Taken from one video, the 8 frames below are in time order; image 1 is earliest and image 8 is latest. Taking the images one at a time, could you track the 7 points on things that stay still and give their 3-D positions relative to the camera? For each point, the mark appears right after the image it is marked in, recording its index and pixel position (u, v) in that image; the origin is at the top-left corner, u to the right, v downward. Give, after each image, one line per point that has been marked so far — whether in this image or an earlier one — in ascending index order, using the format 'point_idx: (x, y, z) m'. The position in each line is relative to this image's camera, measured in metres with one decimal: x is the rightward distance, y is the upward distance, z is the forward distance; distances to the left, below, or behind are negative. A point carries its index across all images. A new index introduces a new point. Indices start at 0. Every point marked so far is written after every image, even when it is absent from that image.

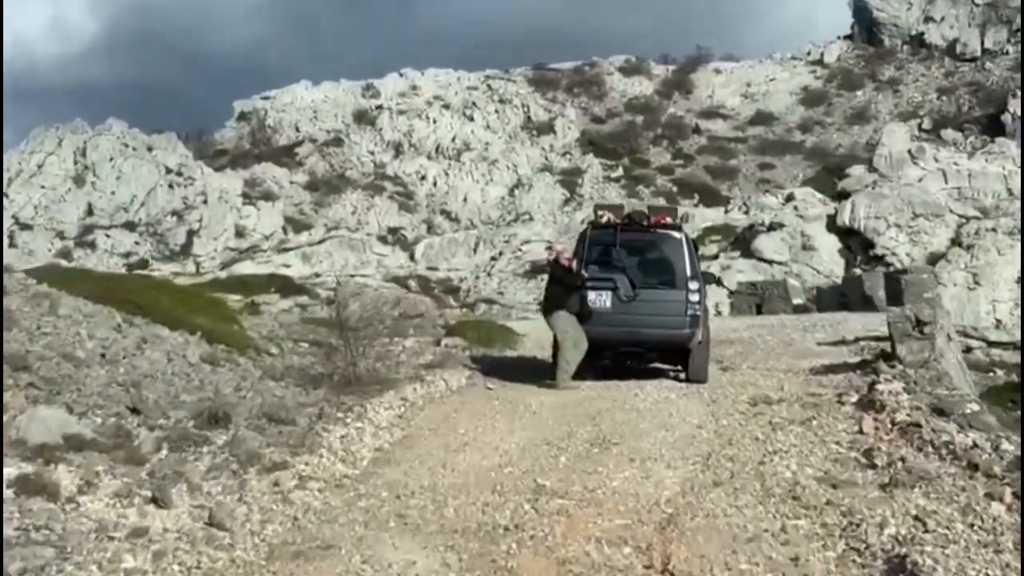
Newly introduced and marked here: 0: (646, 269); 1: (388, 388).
0: (+1.5, +0.2, +18.0) m
1: (-1.3, -1.0, +16.5) m
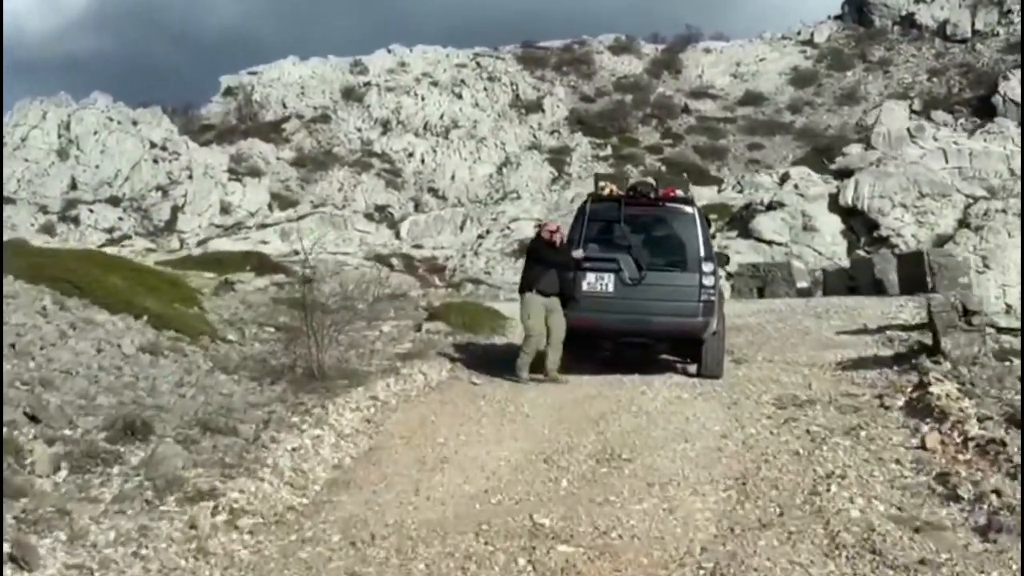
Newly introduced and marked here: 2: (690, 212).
0: (+1.4, +0.4, +15.8) m
1: (-1.4, -0.8, +14.3) m
2: (+1.7, +0.7, +15.9) m
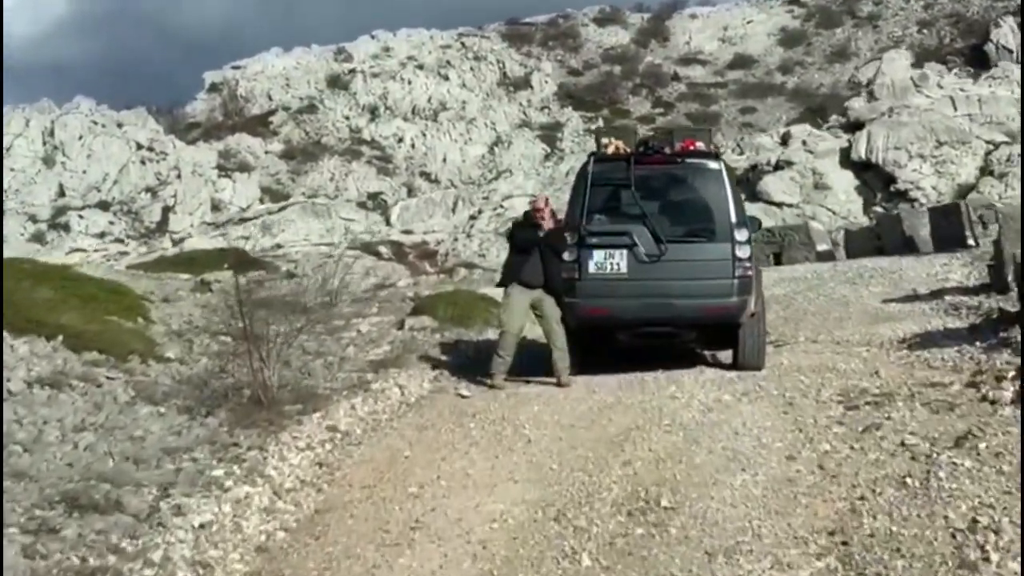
0: (+1.3, +0.6, +12.8) m
1: (-1.4, -0.8, +11.3) m
2: (+1.6, +0.9, +13.0) m
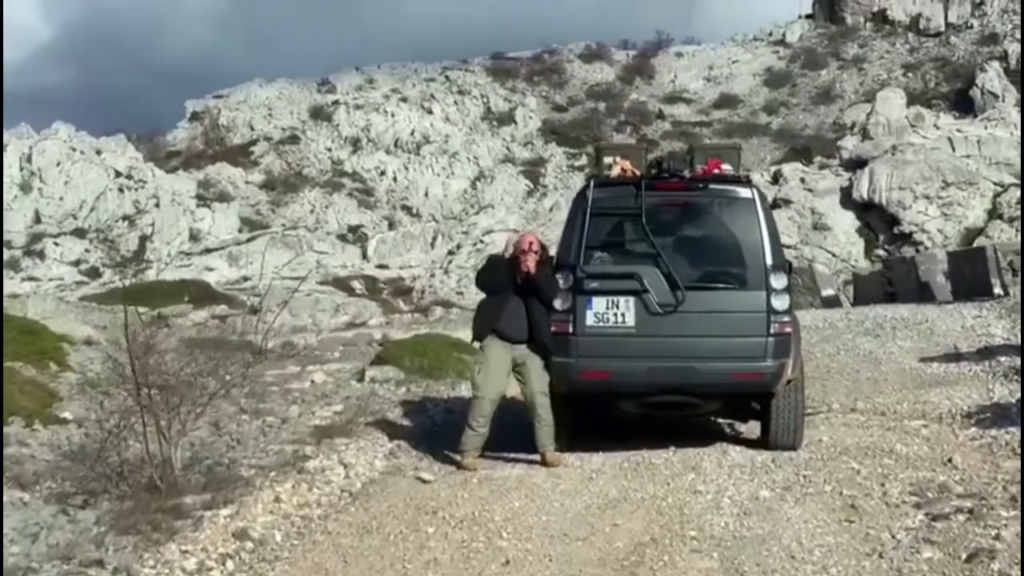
0: (+1.1, +0.2, +10.2) m
1: (-1.6, -1.1, +8.7) m
2: (+1.5, +0.6, +10.3) m
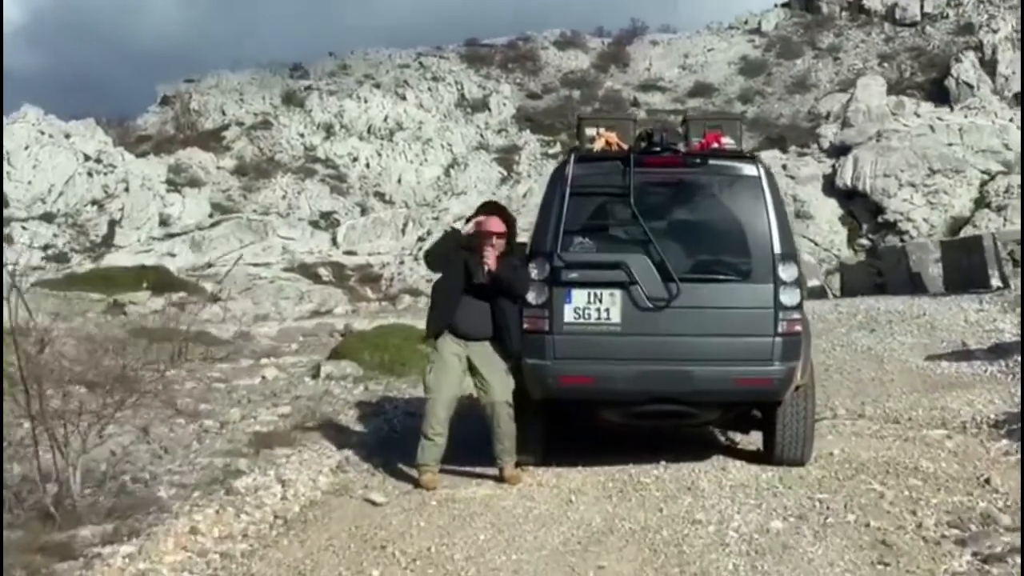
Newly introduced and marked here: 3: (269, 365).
0: (+1.0, +0.2, +8.8) m
1: (-1.7, -1.1, +7.2) m
2: (+1.3, +0.6, +8.9) m
3: (-2.6, -0.8, +17.7) m
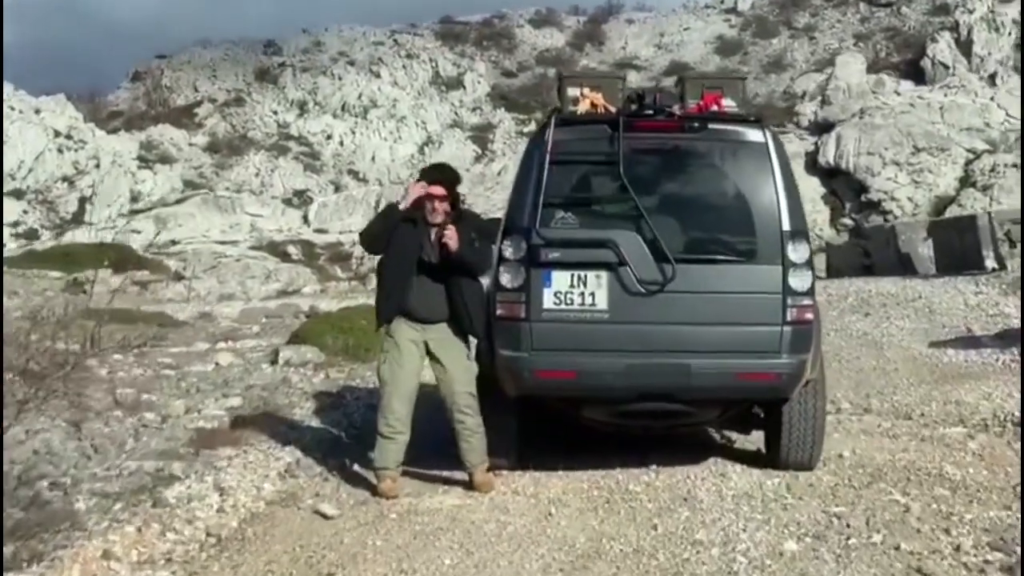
0: (+0.8, +0.3, +7.7) m
1: (-1.9, -1.0, +6.1) m
2: (+1.2, +0.7, +7.9) m
3: (-2.9, -0.6, +16.5) m
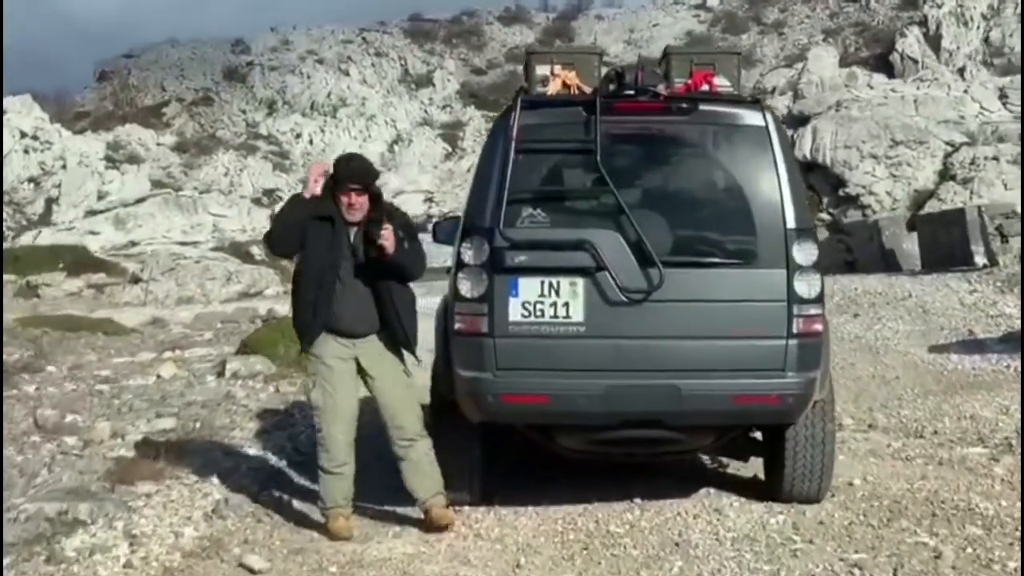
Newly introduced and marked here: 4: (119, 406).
0: (+0.7, +0.3, +6.7) m
1: (-2.0, -1.1, +5.0) m
2: (+1.0, +0.7, +6.8) m
3: (-3.2, -0.7, +15.4) m
4: (-2.7, -0.8, +11.4) m
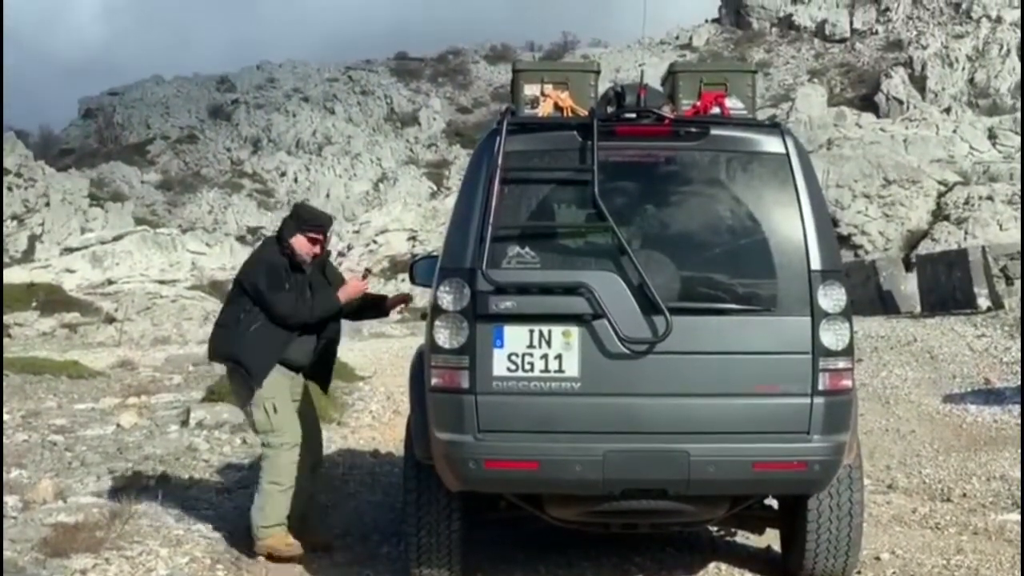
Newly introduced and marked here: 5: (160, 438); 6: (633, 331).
0: (+0.6, +0.1, +5.8) m
1: (-2.0, -1.2, +4.1) m
2: (+1.0, +0.5, +6.0) m
3: (-3.3, -1.0, +14.5) m
4: (-2.8, -1.1, +10.5) m
5: (-2.5, -1.1, +11.6) m
6: (+0.4, -0.1, +5.6) m
